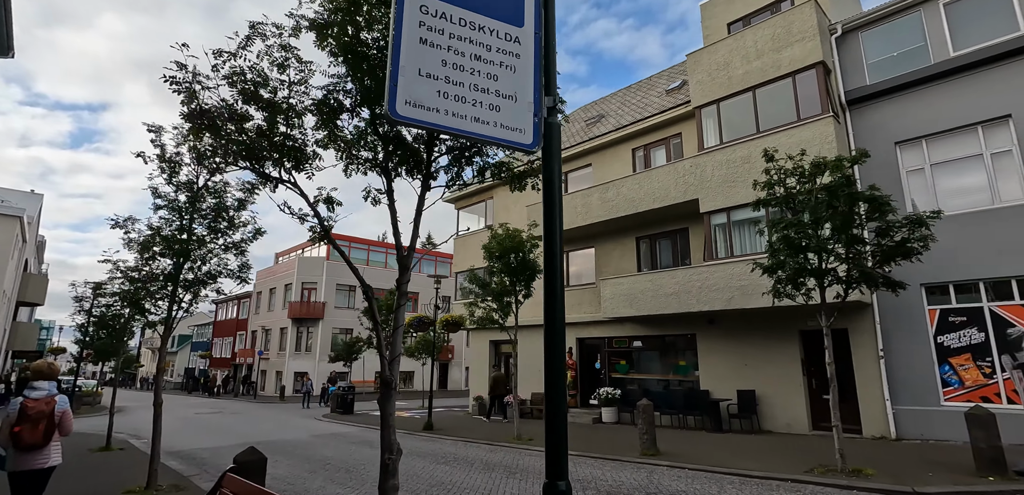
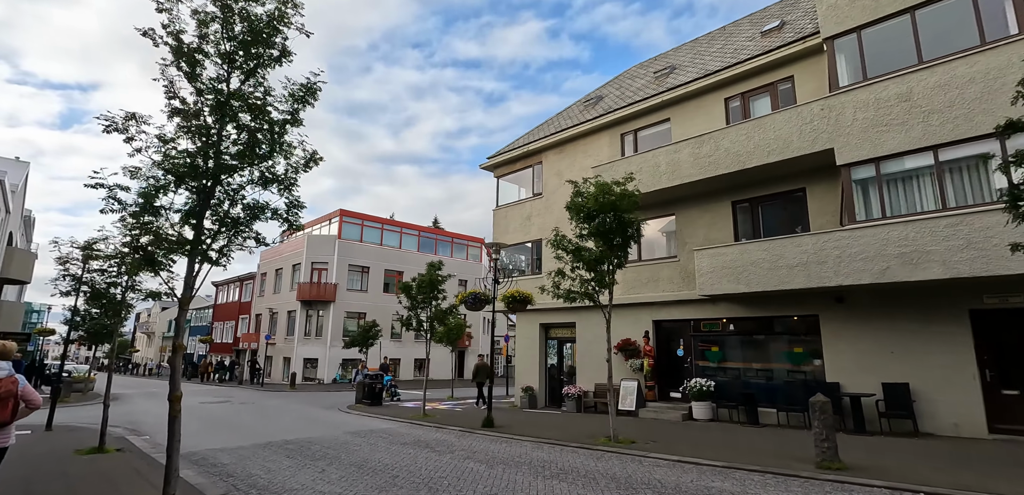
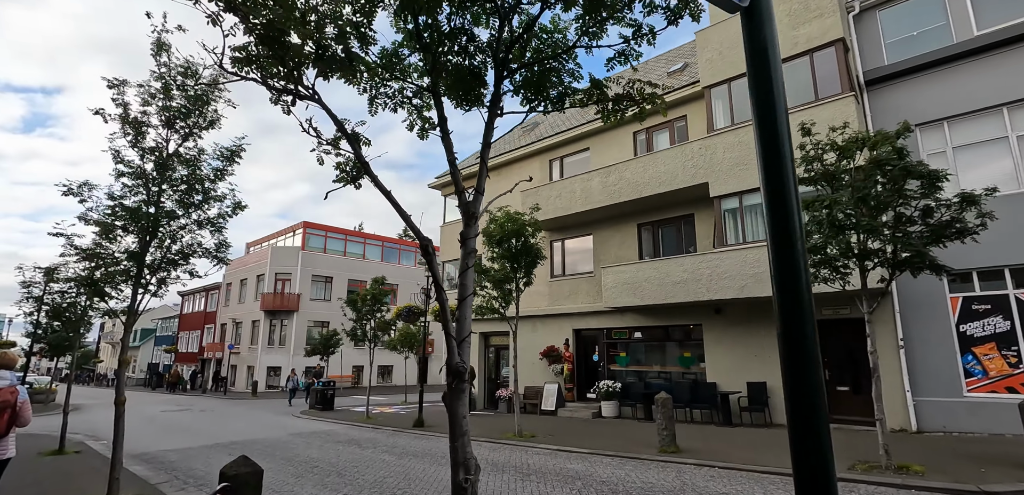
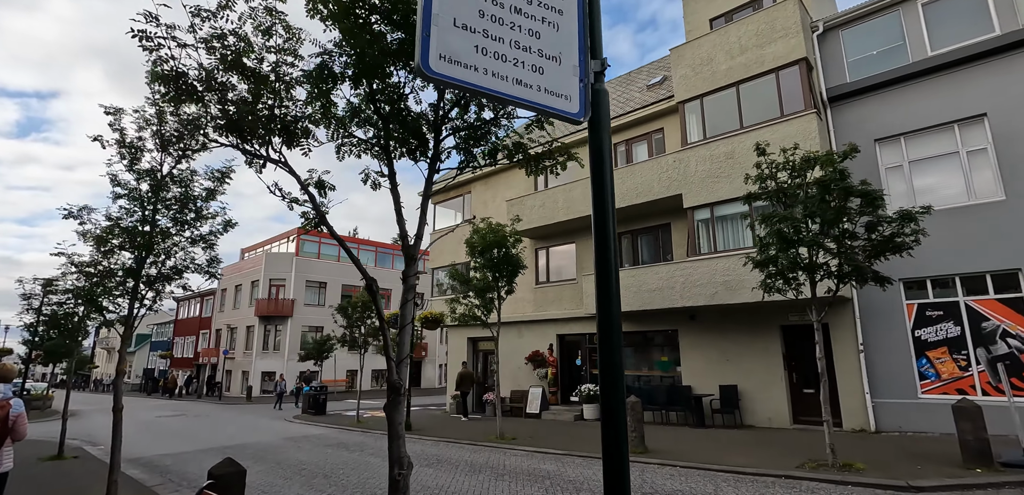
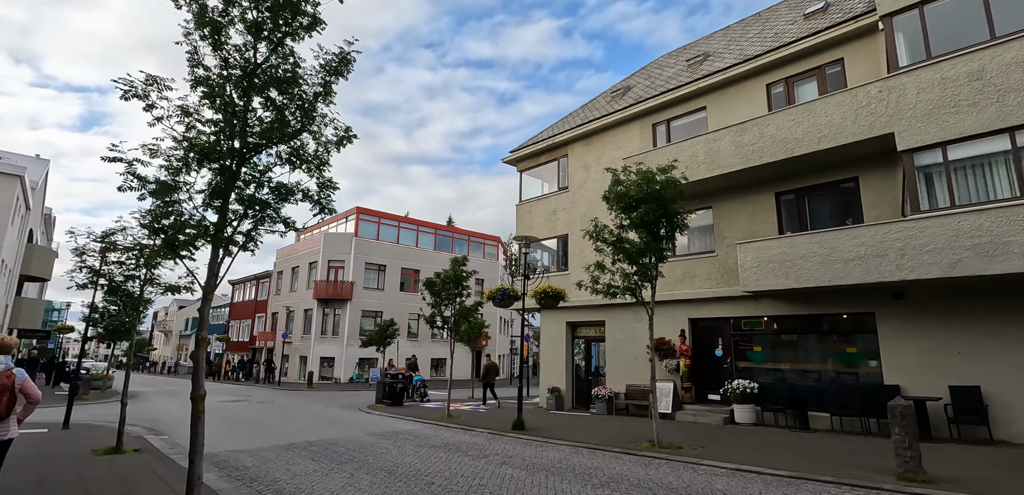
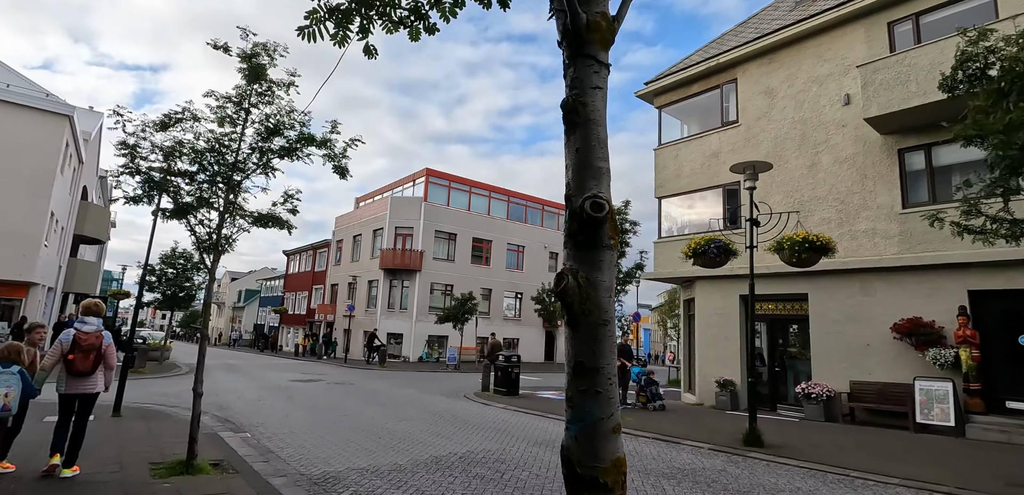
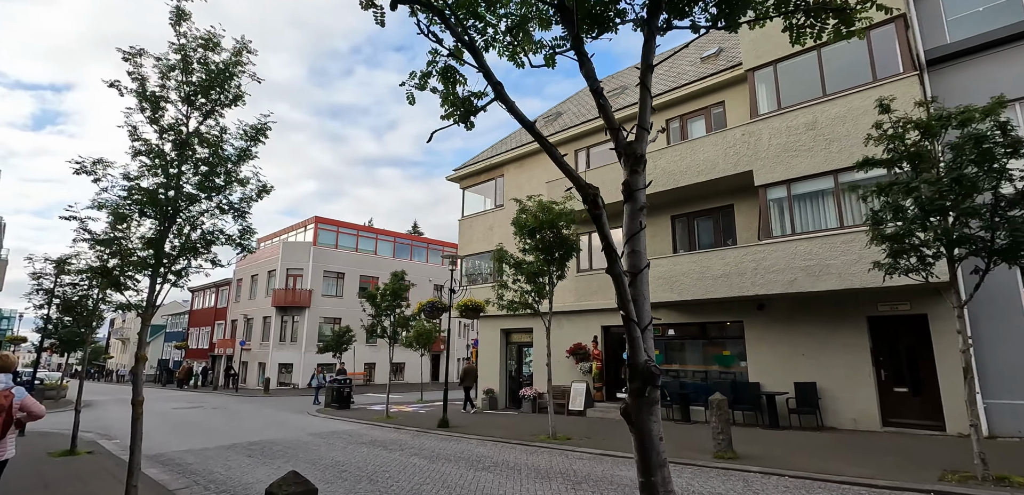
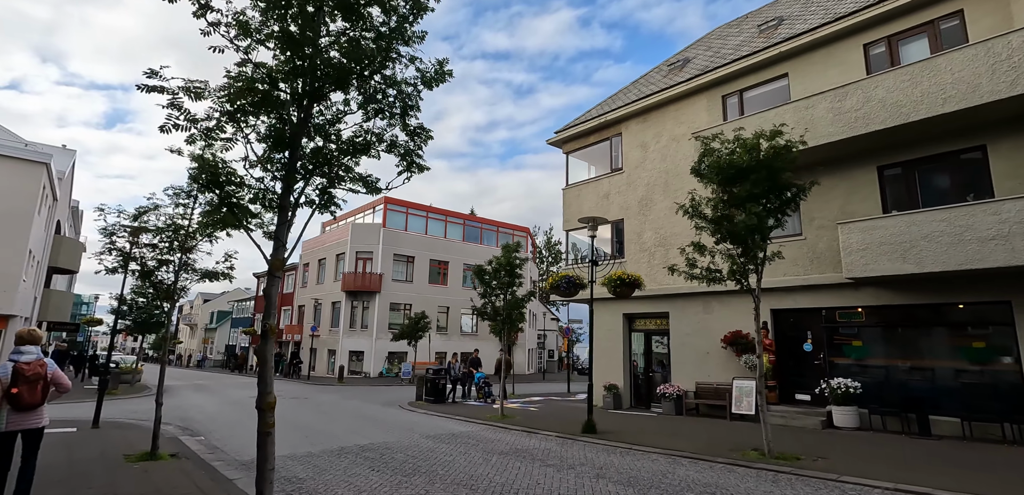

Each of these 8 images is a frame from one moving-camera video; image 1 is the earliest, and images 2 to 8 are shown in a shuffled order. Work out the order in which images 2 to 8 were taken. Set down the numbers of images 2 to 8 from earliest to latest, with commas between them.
4, 3, 7, 2, 5, 8, 6
